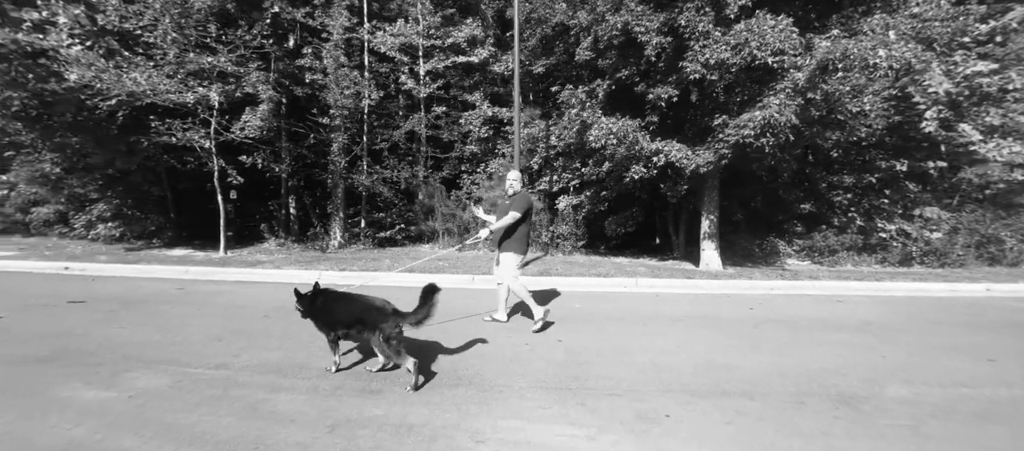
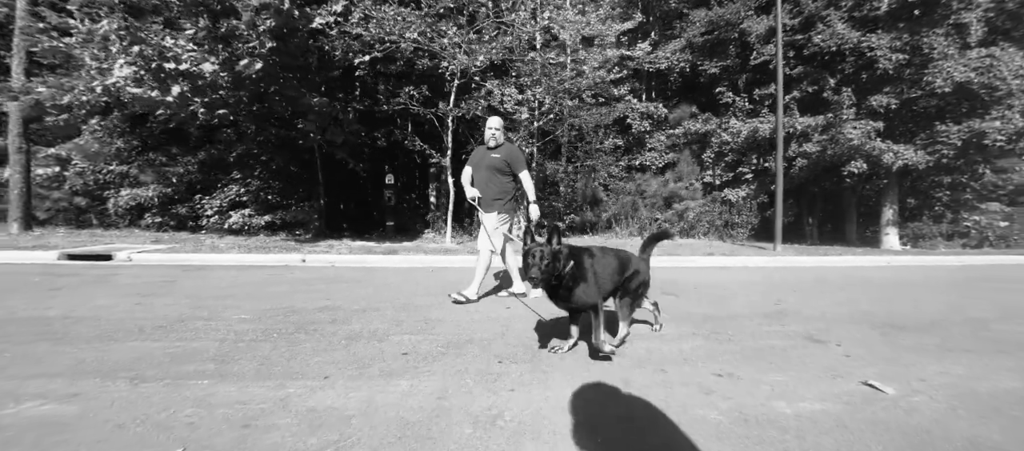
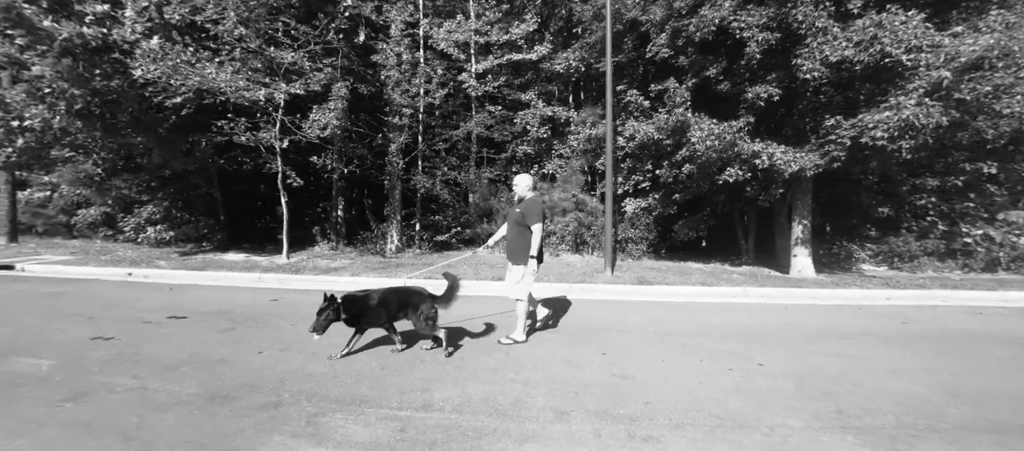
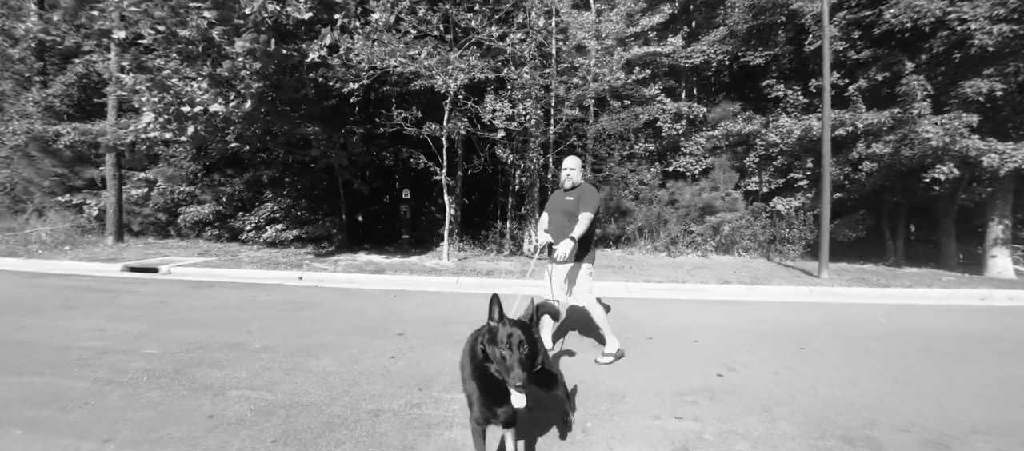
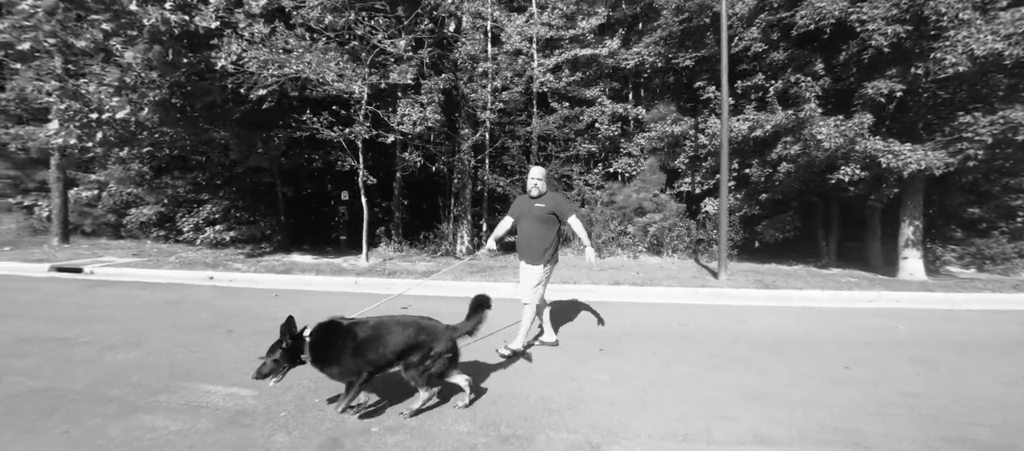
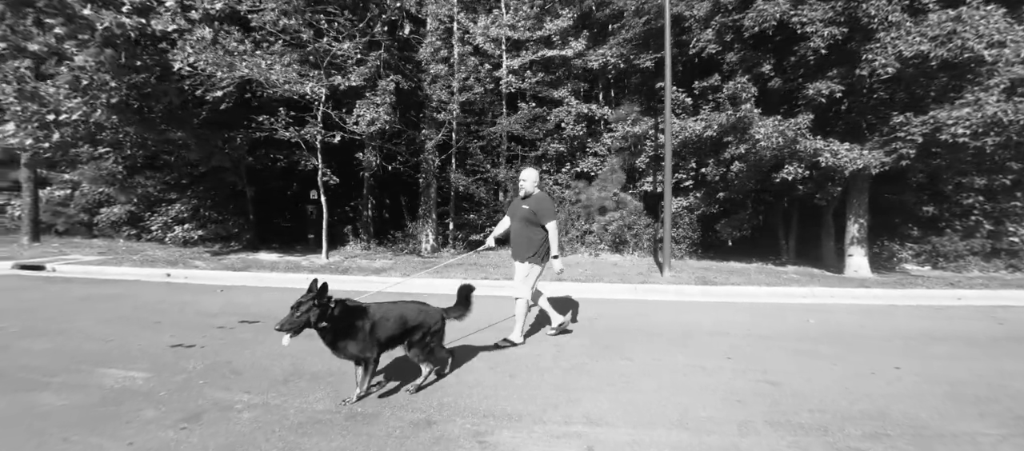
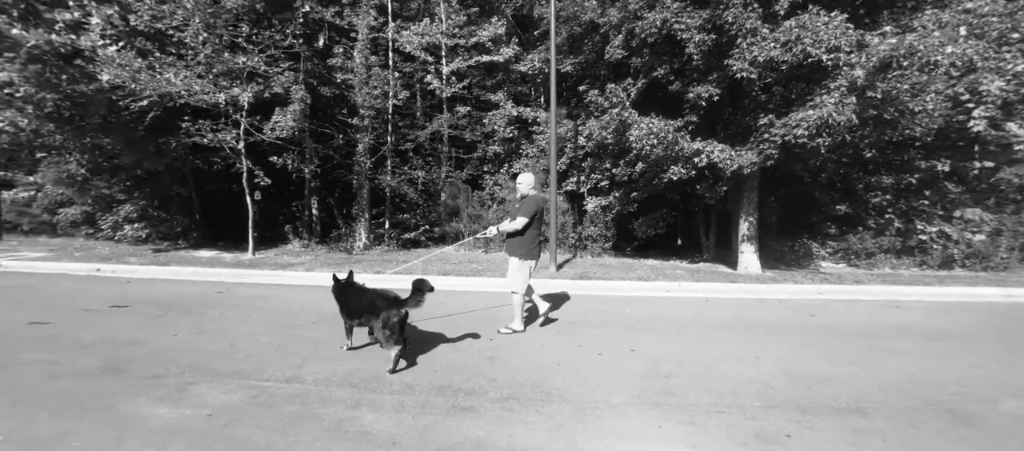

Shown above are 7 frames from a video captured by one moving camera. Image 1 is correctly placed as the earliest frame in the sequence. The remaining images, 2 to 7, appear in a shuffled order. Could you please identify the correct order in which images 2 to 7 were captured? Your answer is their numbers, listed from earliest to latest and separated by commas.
7, 3, 6, 5, 4, 2
